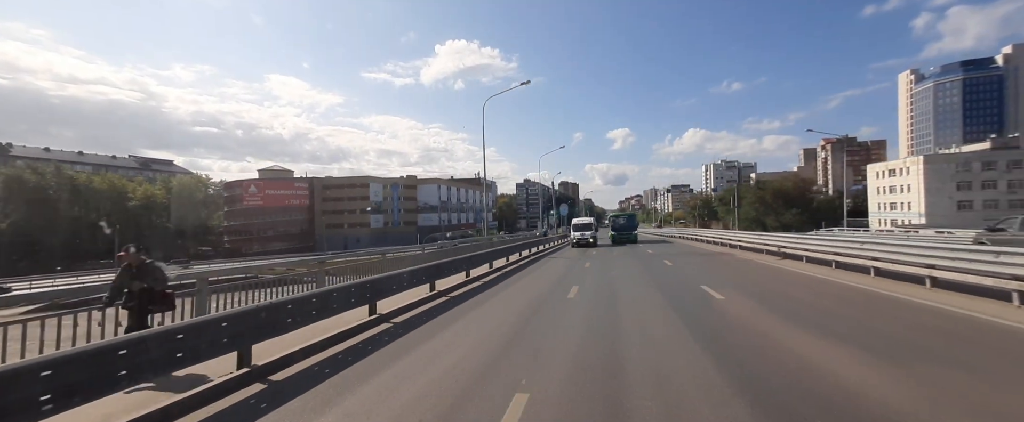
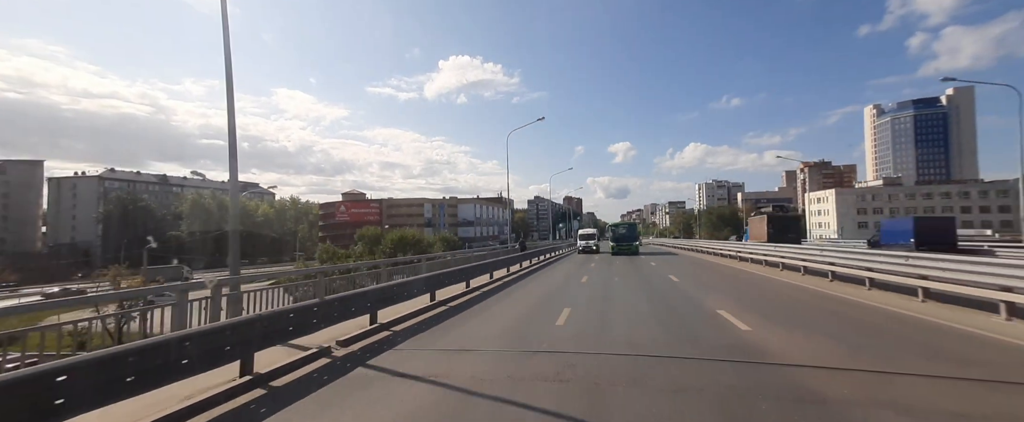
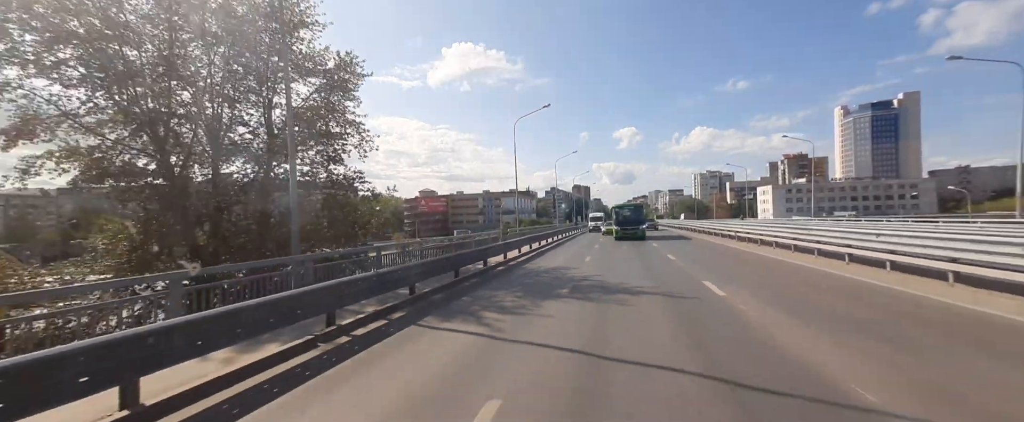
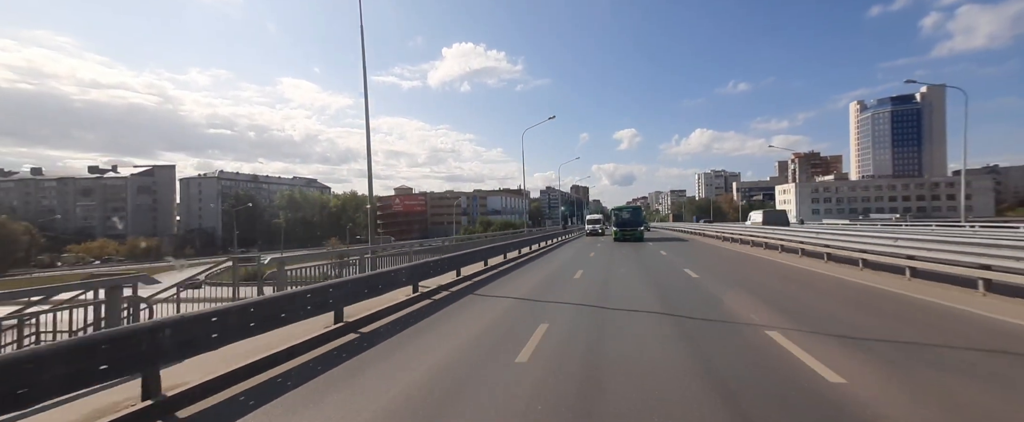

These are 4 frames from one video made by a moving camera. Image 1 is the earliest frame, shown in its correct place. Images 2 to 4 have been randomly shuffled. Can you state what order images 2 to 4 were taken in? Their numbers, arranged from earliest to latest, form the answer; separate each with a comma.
2, 4, 3
